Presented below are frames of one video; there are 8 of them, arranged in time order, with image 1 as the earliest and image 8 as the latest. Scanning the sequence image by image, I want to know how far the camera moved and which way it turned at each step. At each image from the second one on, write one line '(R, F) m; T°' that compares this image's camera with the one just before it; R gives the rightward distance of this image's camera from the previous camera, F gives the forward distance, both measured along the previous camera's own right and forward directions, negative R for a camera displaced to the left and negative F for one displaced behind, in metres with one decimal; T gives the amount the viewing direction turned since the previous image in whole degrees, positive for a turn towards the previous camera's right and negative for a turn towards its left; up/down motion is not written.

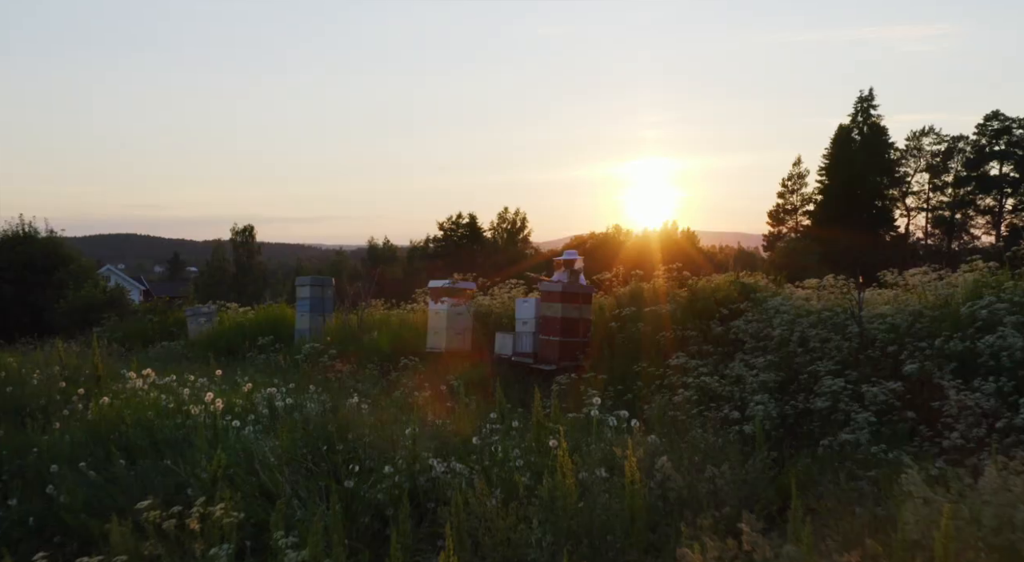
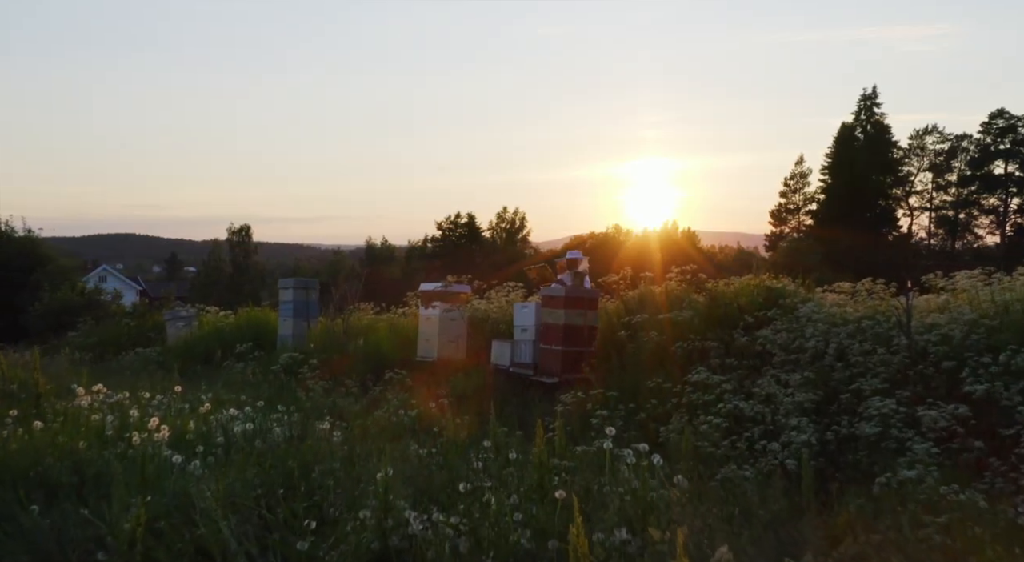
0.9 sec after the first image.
(0.0, +1.0) m; 0°
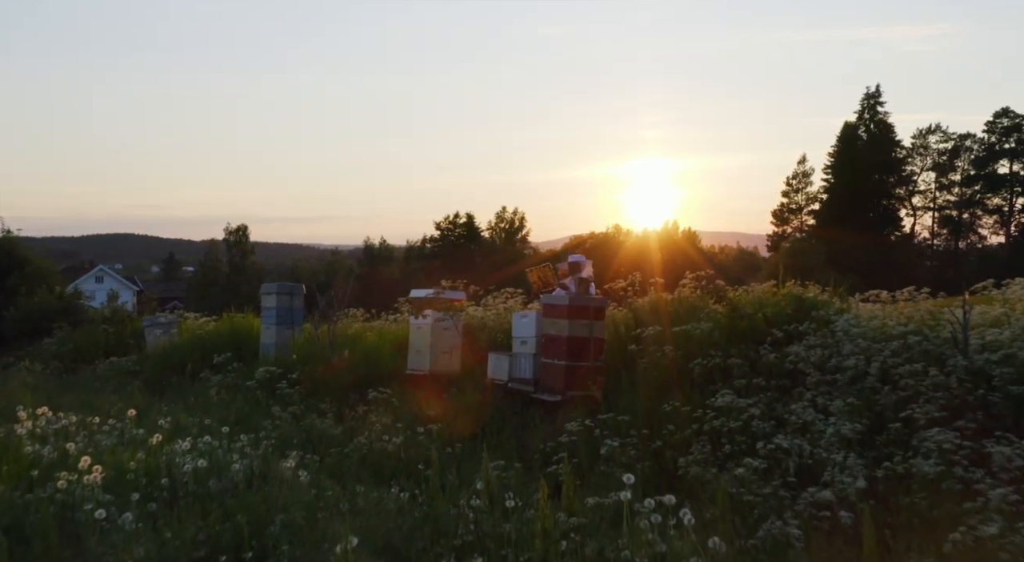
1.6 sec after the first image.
(0.0, +0.9) m; 0°
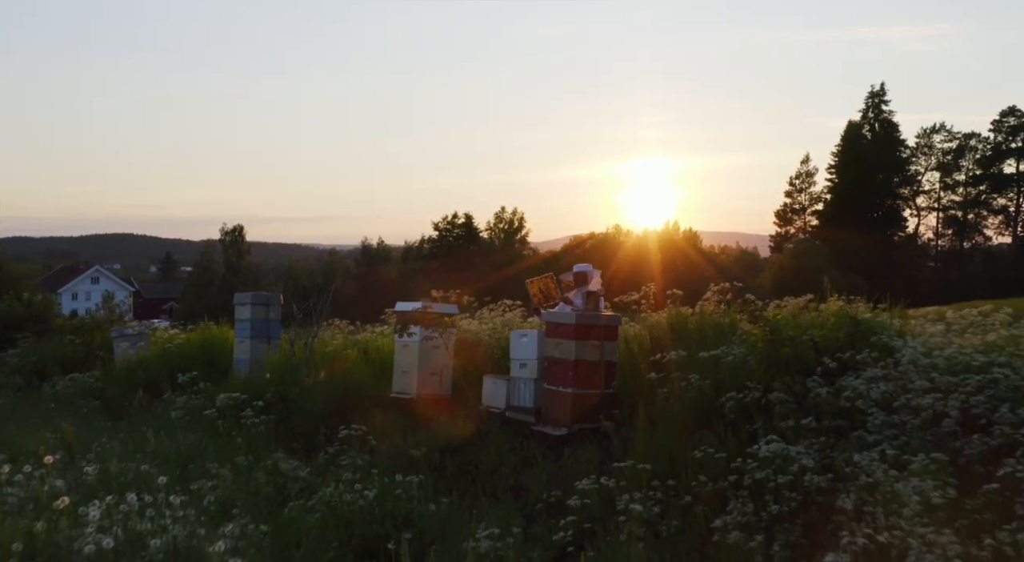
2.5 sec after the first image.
(0.0, +1.2) m; 0°
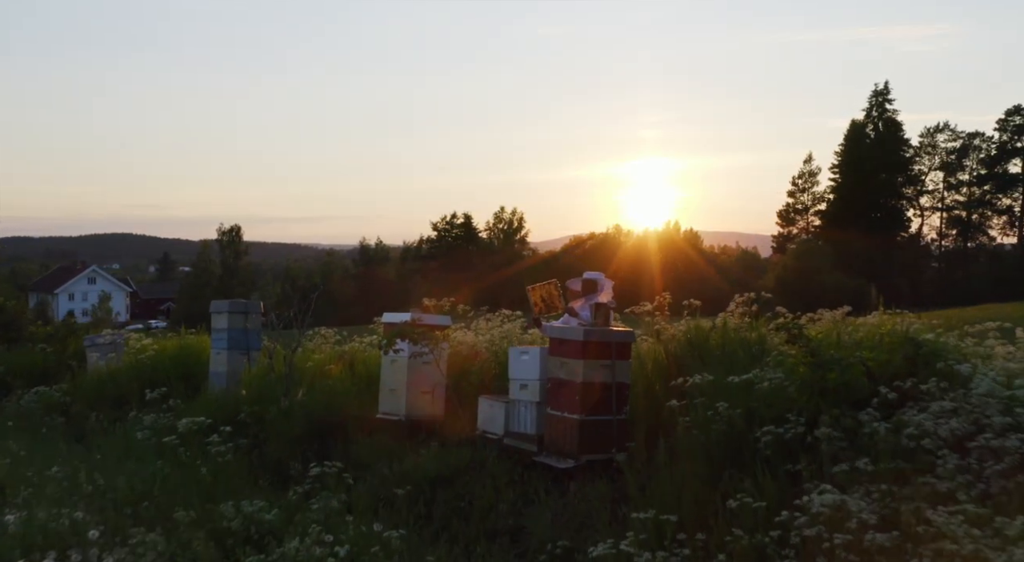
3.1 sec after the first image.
(0.0, +0.9) m; 0°
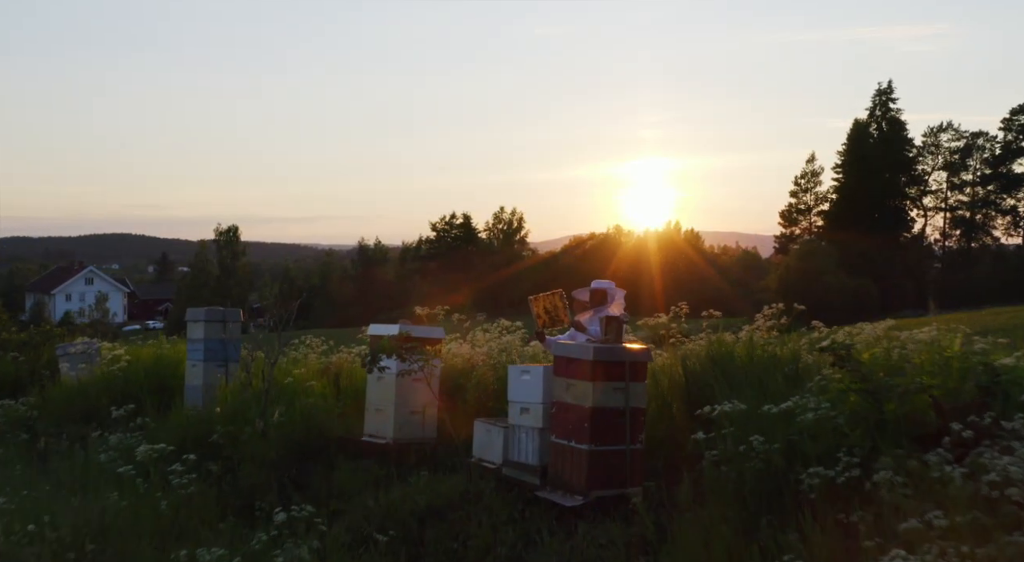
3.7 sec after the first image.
(0.0, +0.8) m; 0°
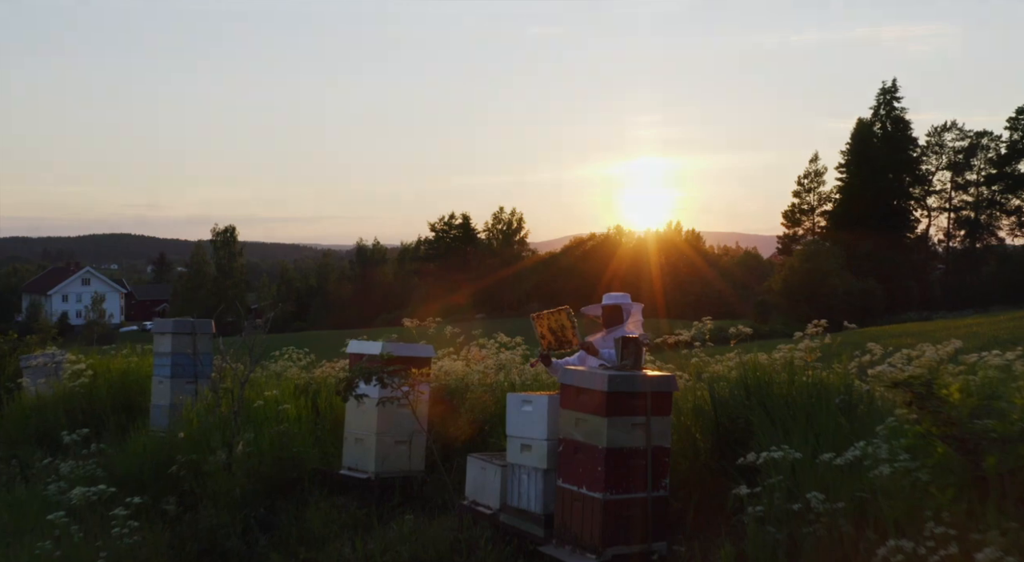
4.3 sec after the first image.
(0.0, +0.9) m; 0°
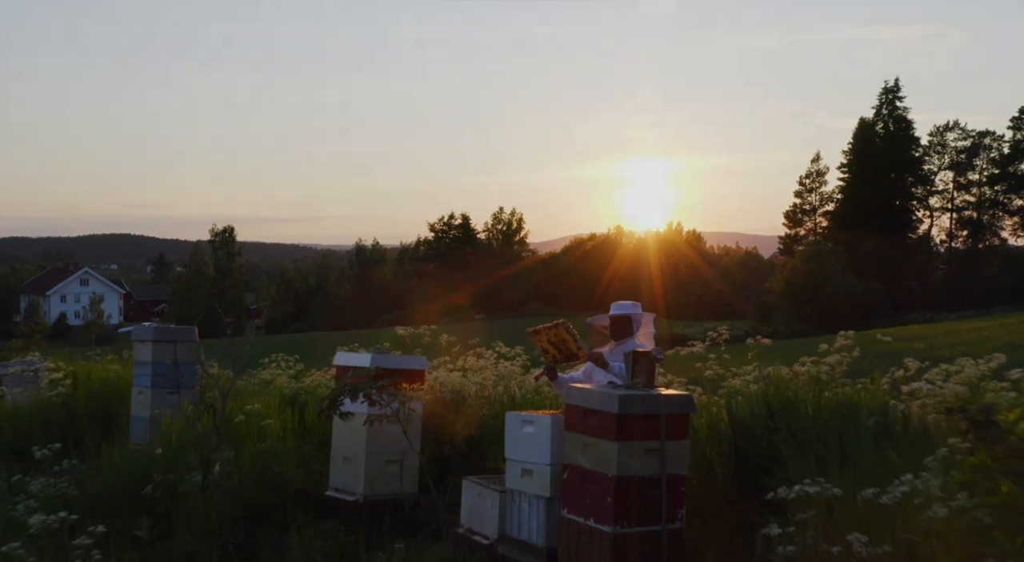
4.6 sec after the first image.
(0.0, +0.5) m; 0°
